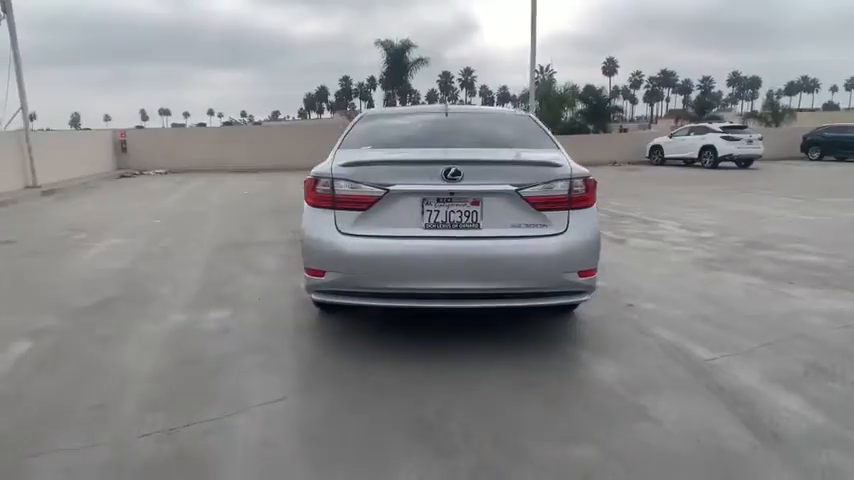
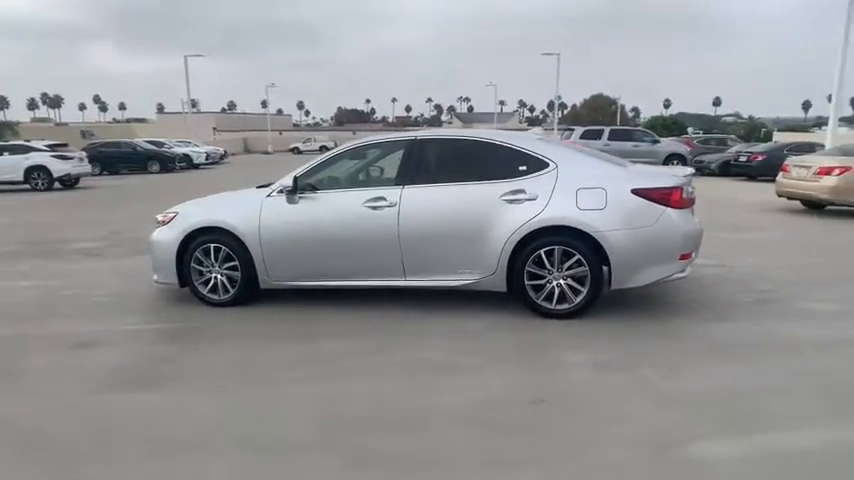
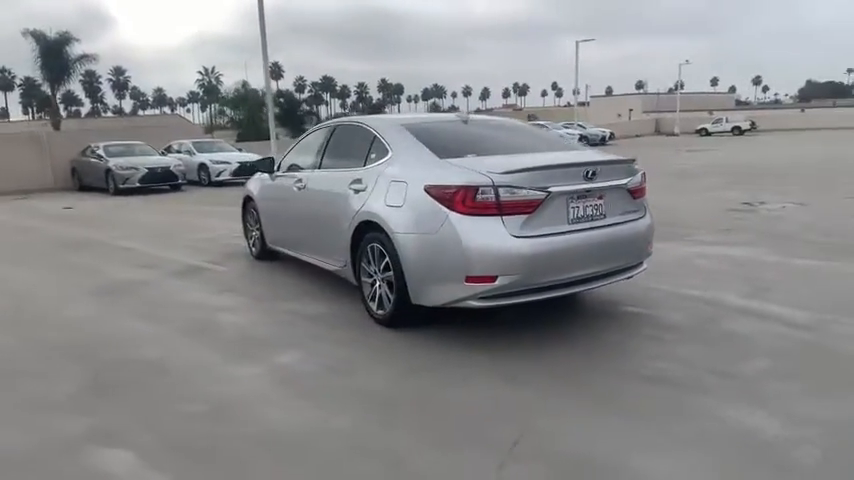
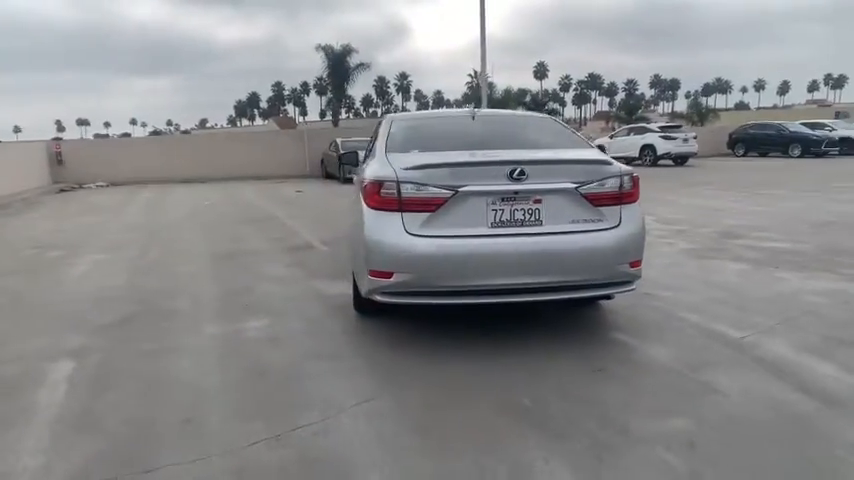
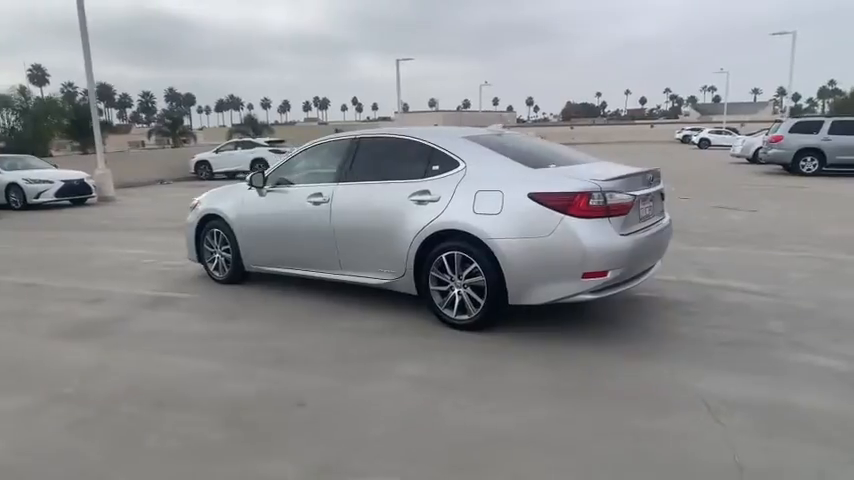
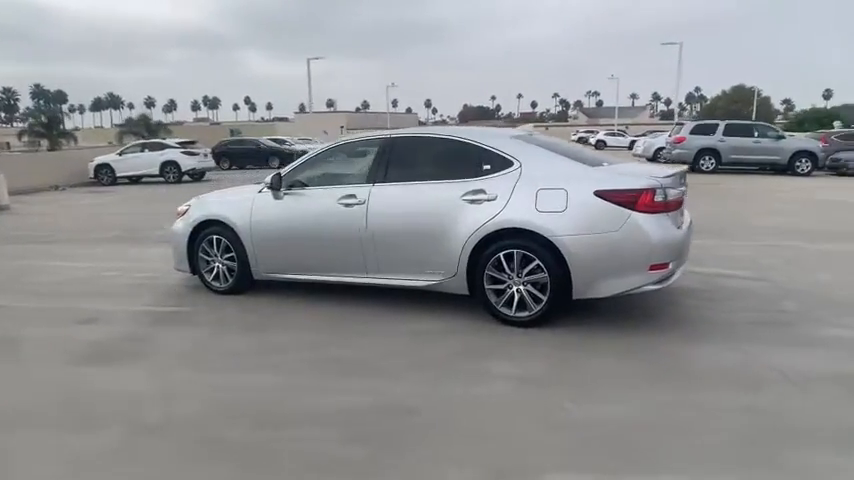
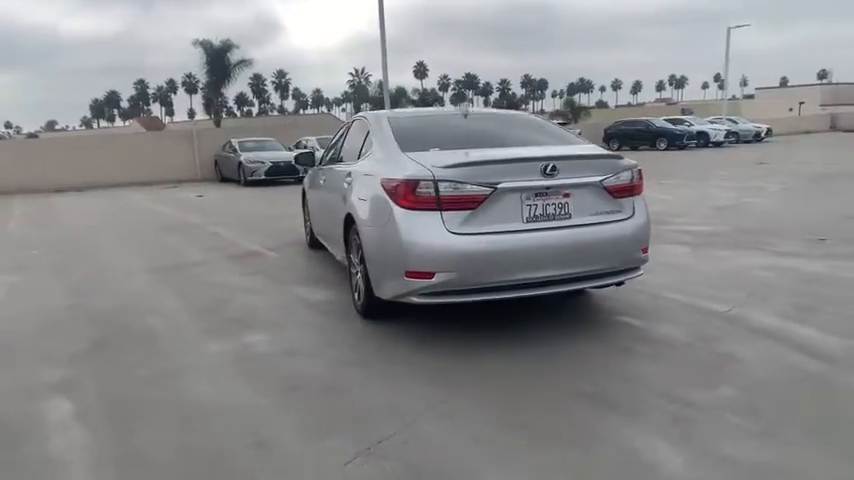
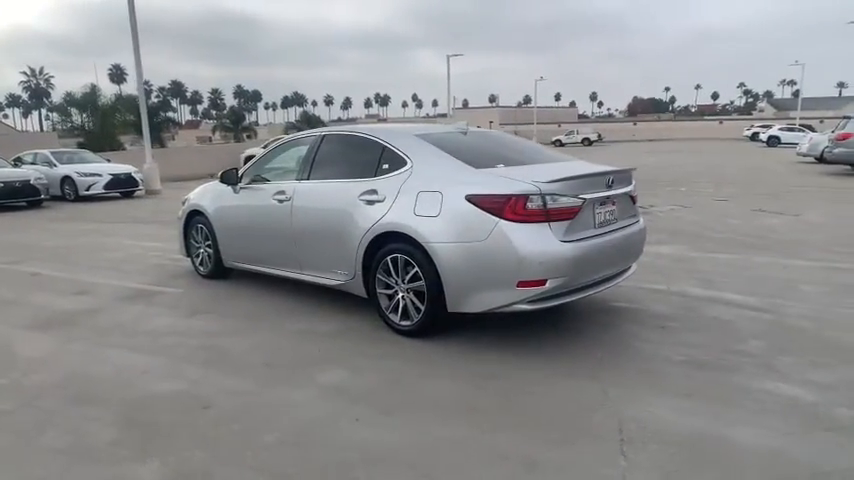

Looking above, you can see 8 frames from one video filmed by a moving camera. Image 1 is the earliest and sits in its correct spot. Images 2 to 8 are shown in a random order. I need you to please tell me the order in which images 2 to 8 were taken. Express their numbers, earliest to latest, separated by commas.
4, 7, 3, 8, 5, 6, 2
